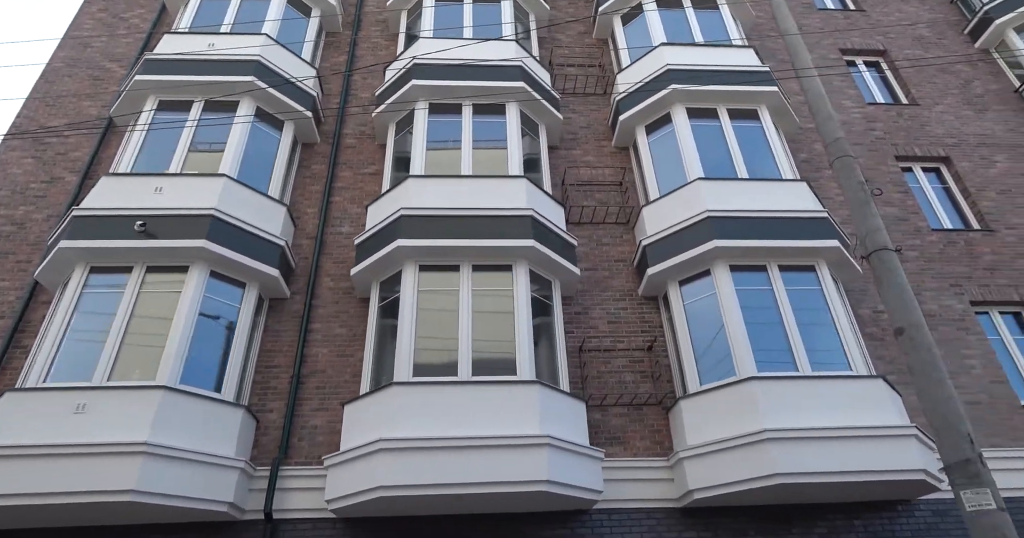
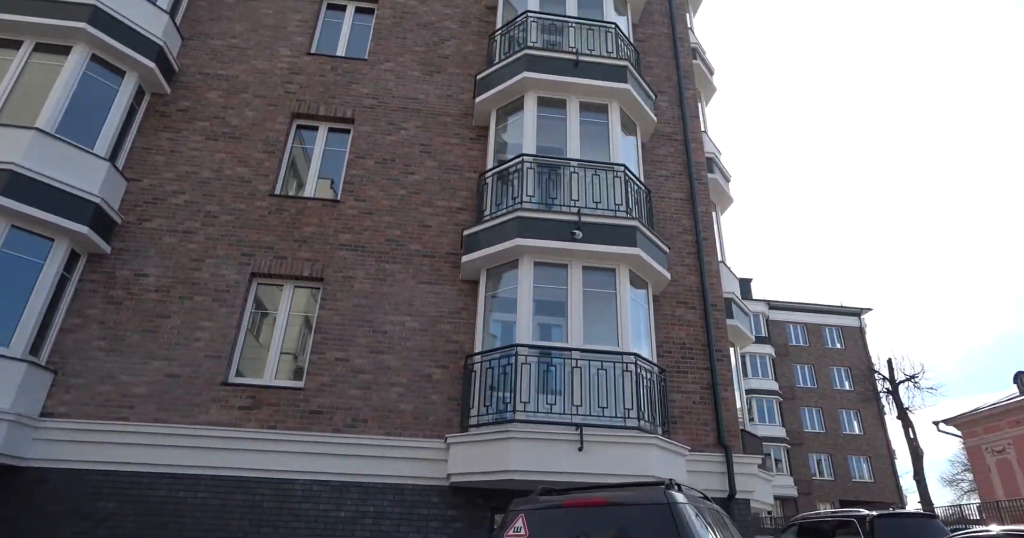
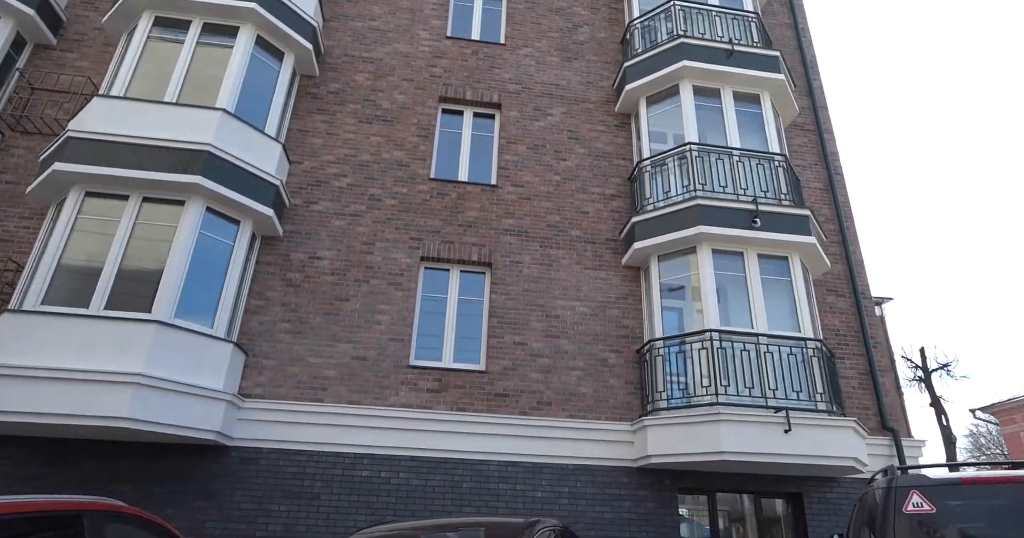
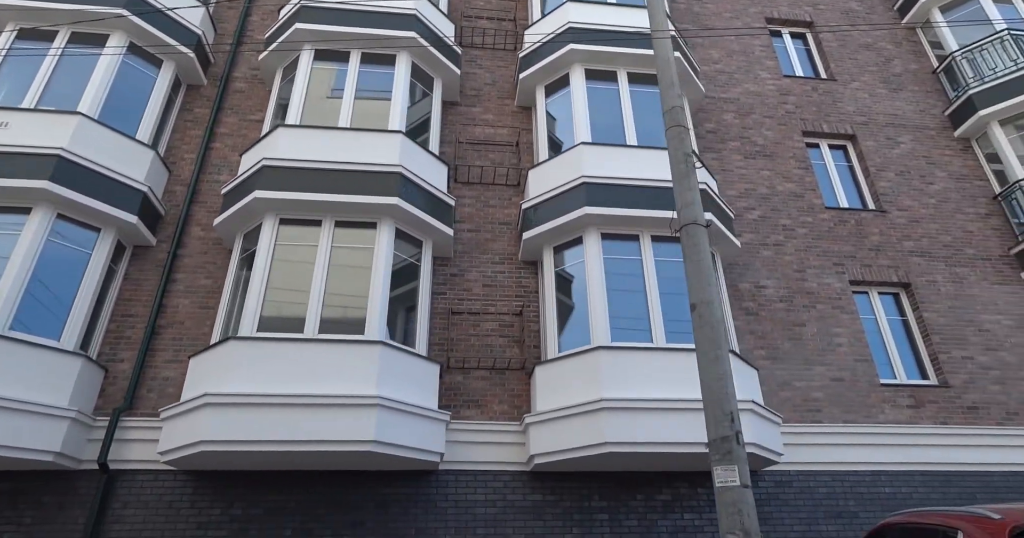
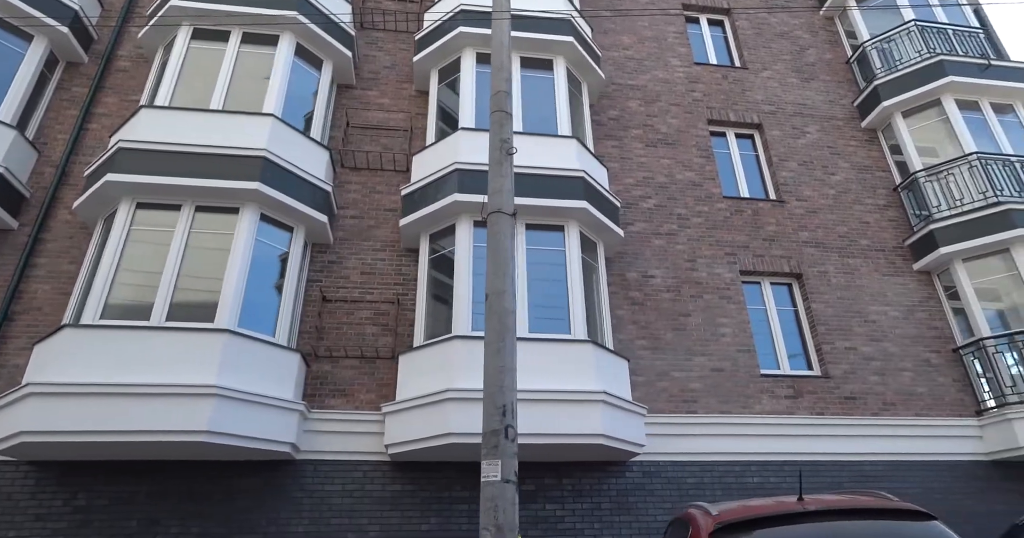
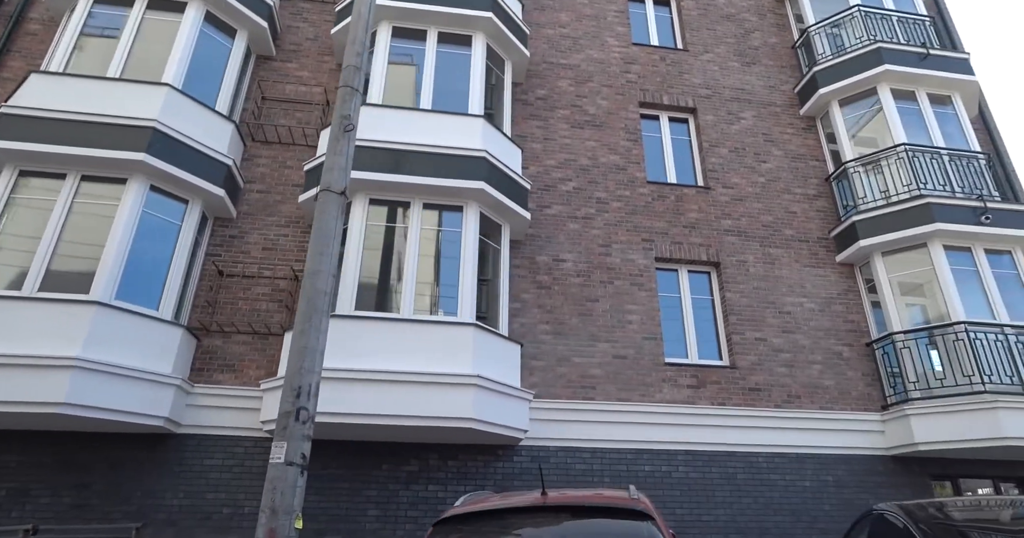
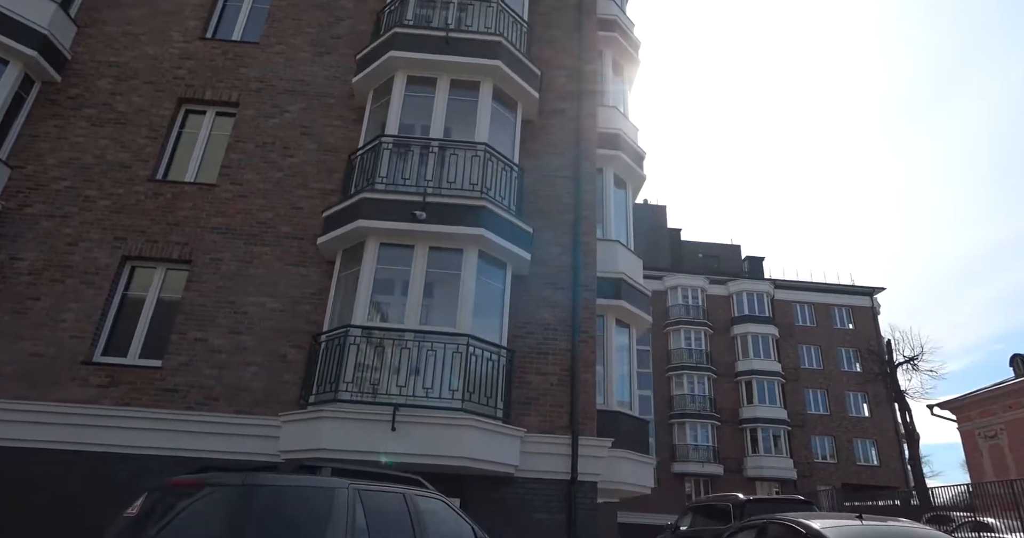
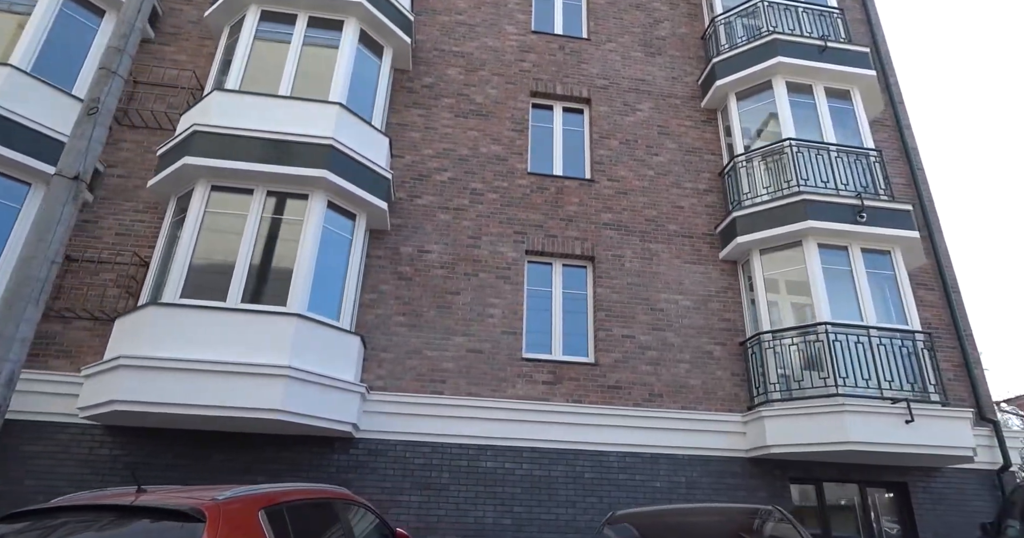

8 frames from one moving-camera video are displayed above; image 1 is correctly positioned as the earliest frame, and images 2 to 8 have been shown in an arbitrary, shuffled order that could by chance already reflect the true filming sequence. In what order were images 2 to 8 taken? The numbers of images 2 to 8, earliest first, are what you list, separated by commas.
4, 5, 6, 8, 3, 2, 7
